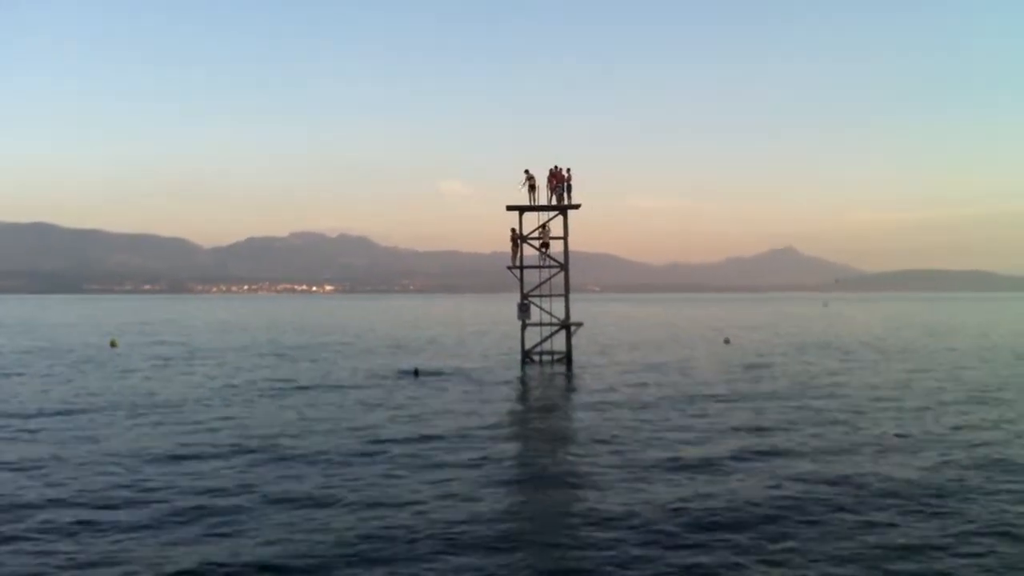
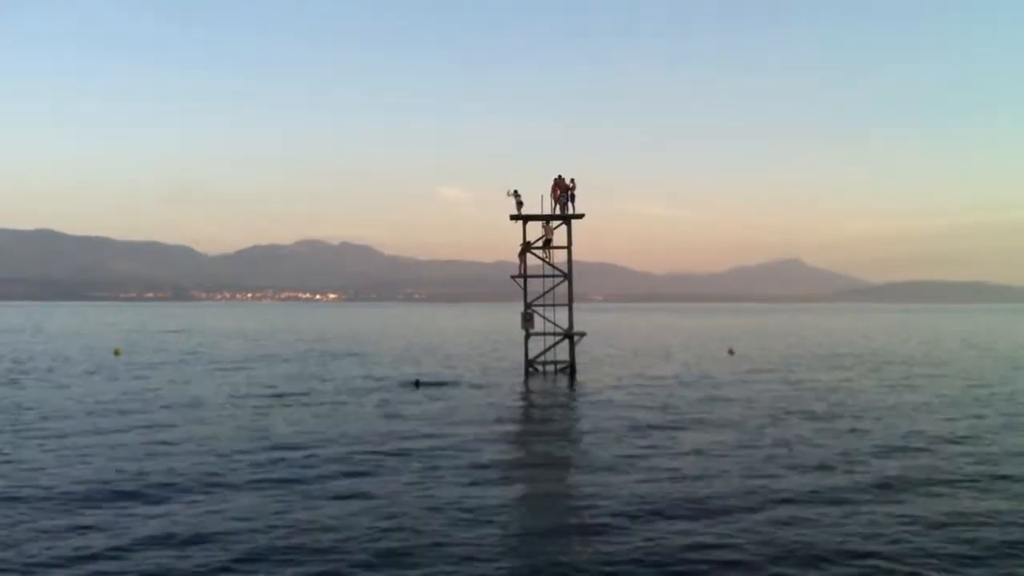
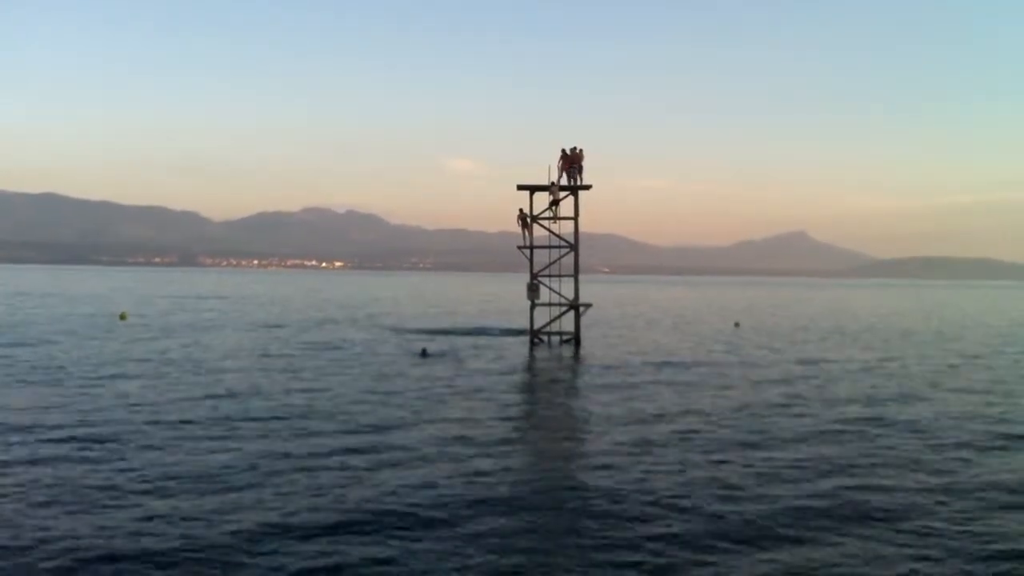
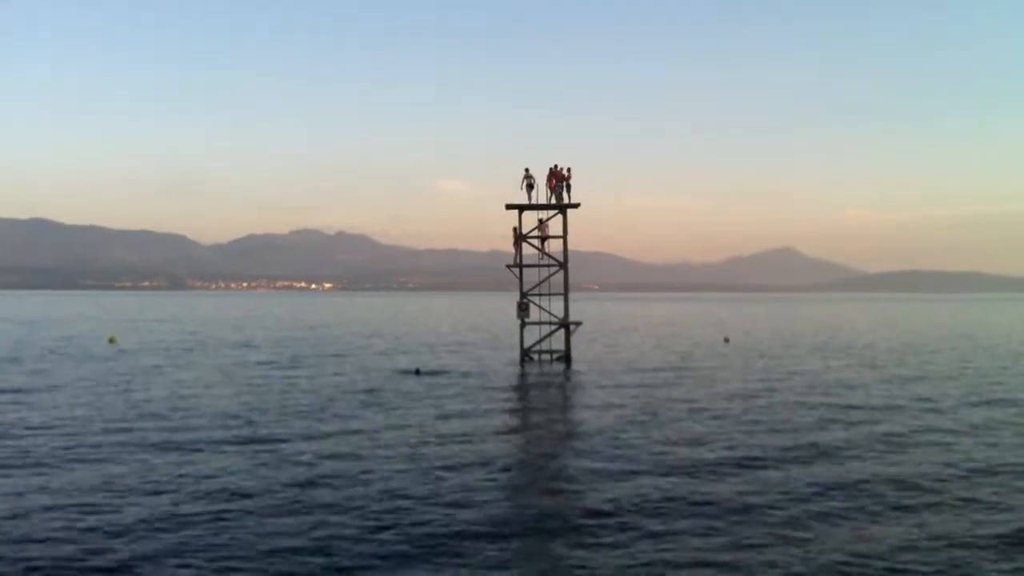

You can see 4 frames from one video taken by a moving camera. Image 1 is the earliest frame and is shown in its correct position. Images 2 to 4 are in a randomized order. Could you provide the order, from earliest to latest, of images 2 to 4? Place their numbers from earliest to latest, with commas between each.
4, 2, 3
